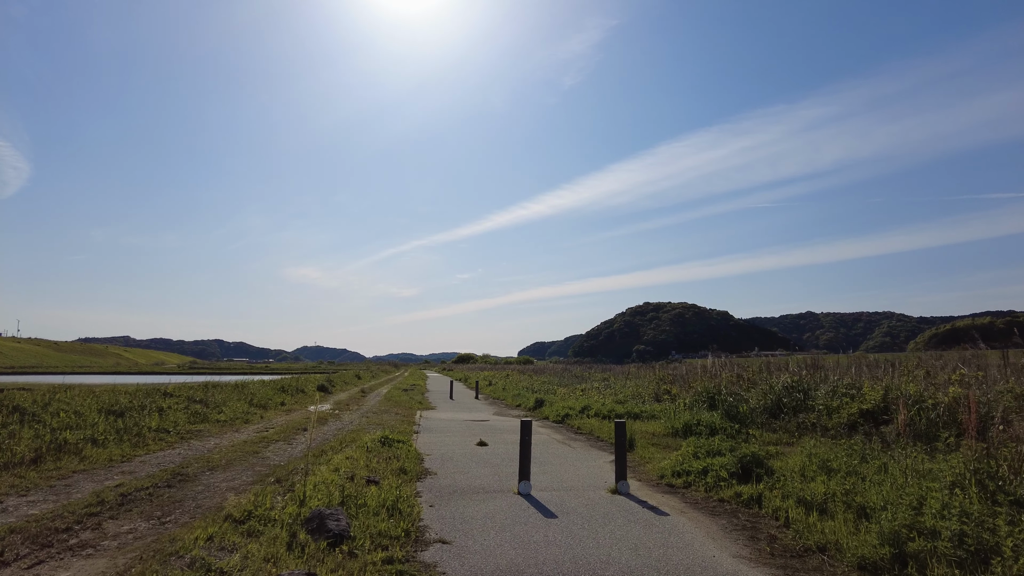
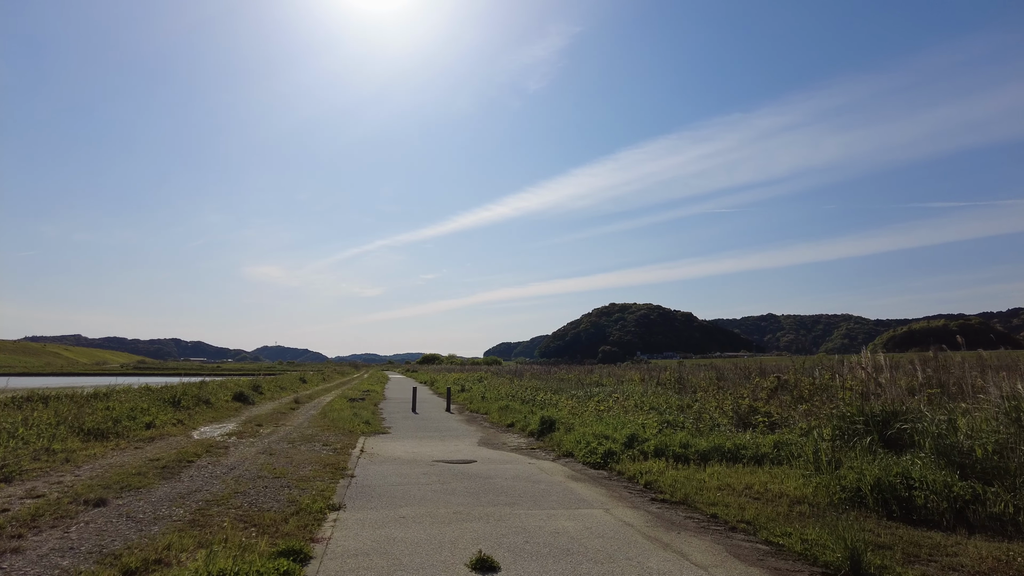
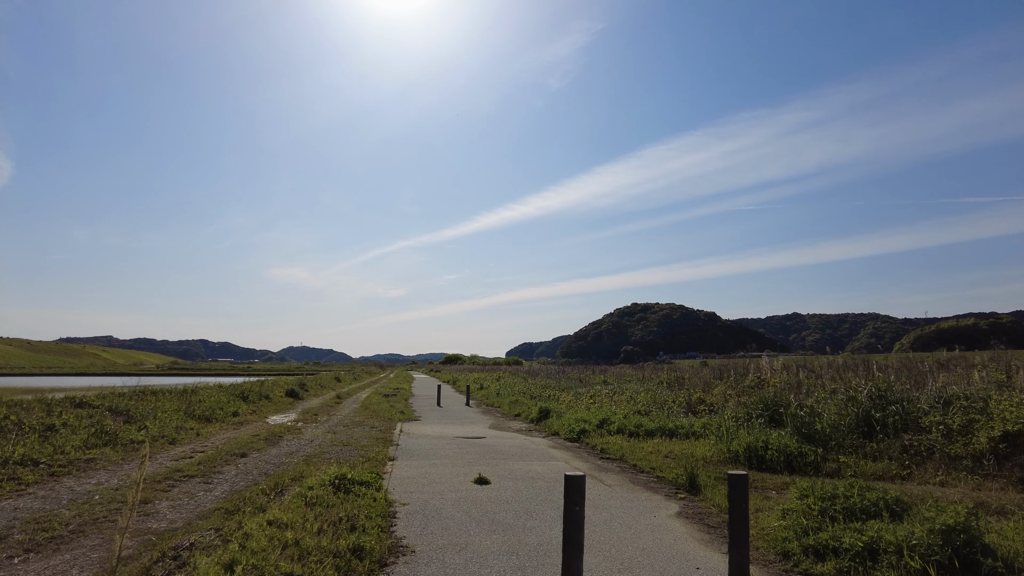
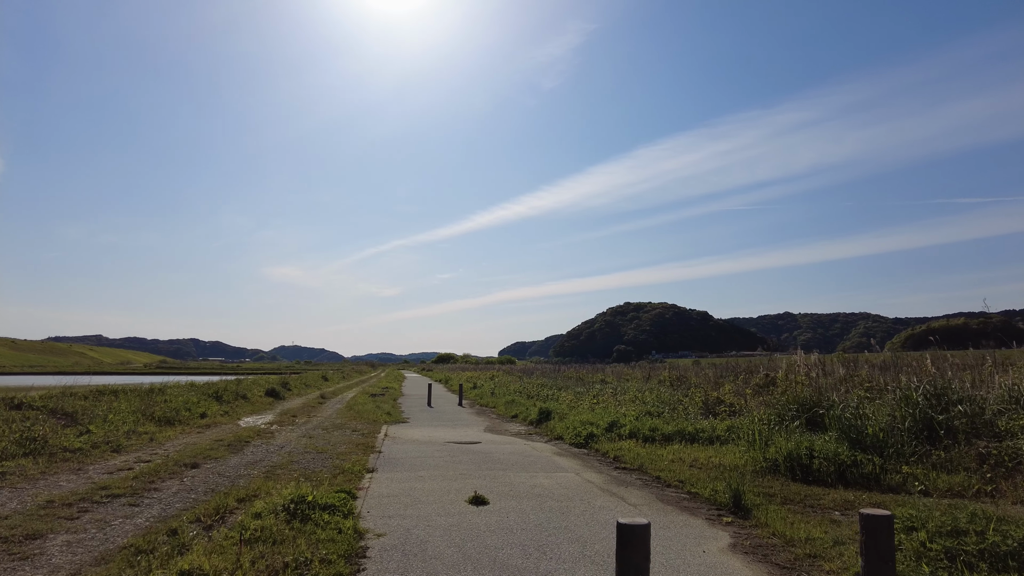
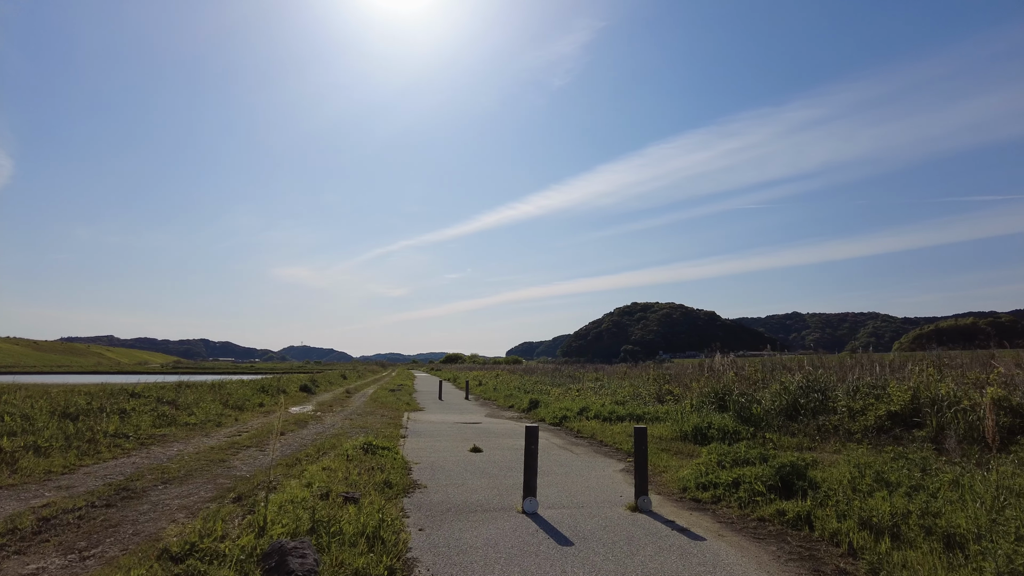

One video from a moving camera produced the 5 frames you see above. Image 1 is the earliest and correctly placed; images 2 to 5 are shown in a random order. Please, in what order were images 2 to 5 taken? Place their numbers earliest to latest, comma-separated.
5, 3, 4, 2
